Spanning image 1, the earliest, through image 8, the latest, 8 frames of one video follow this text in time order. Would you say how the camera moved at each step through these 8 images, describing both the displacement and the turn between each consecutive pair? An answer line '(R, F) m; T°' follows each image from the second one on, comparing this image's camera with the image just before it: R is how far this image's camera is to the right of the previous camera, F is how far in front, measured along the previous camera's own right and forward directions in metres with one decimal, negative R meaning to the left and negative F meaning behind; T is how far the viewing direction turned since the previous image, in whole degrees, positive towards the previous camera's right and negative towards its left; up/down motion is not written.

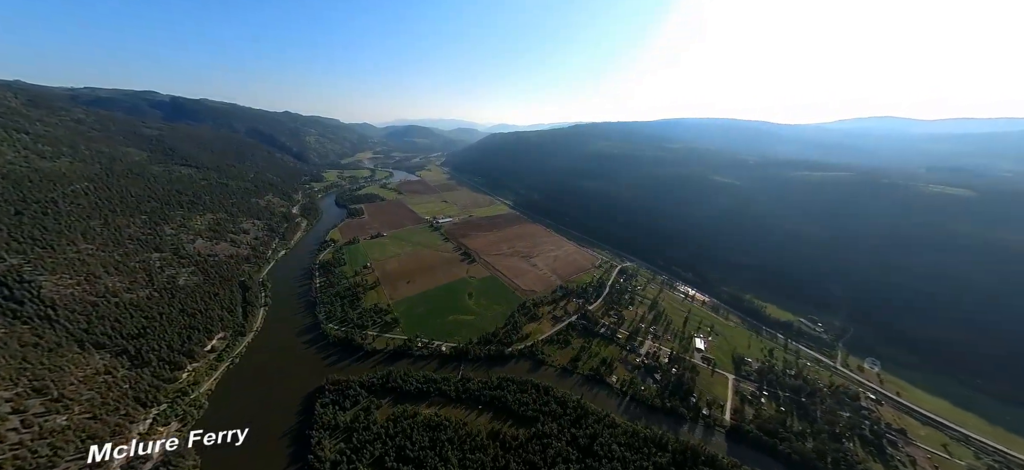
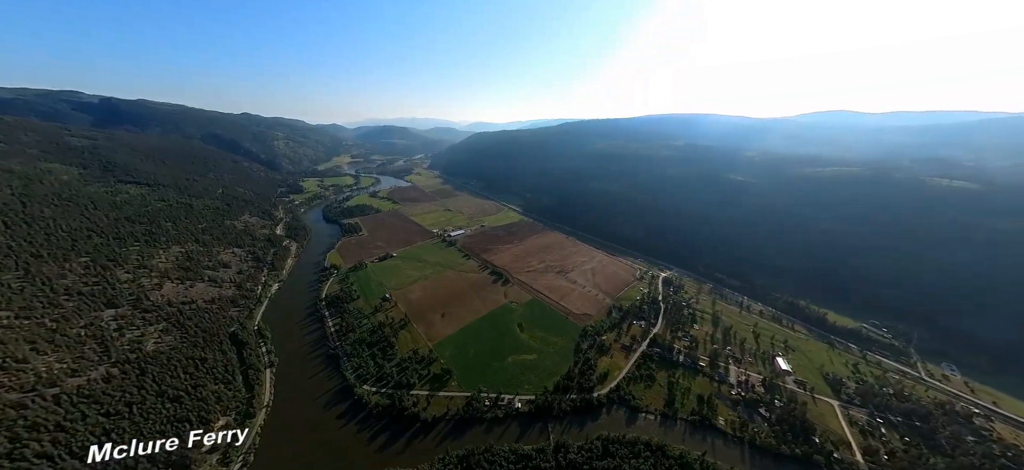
(-8.3, +5.3) m; +6°
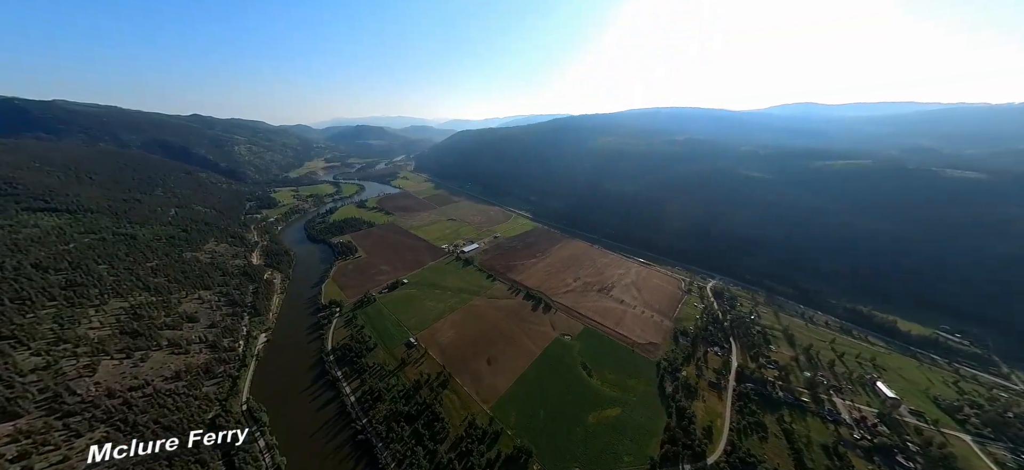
(-6.8, +6.0) m; +5°
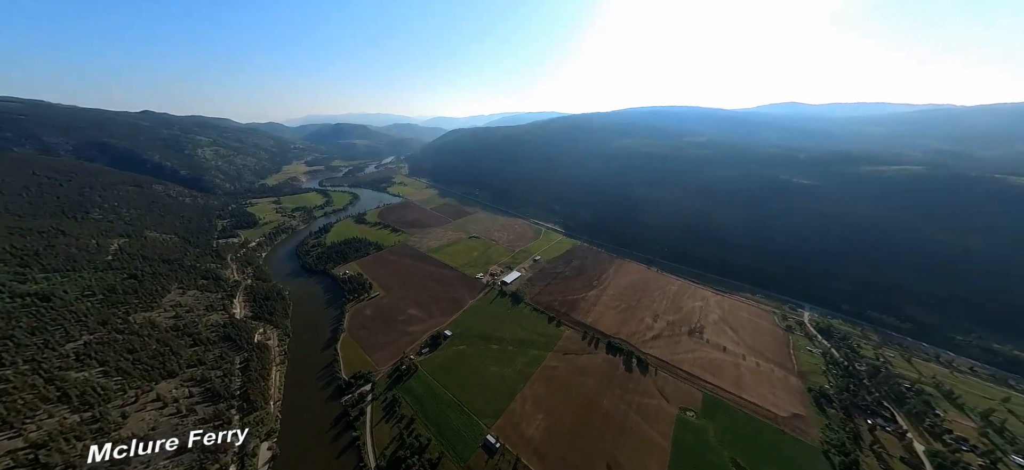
(-8.6, +8.2) m; +4°
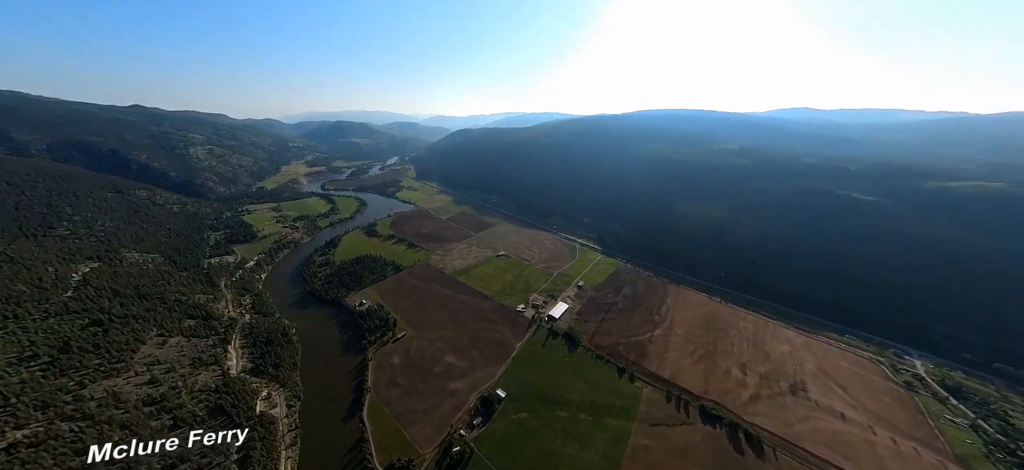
(-5.5, +5.6) m; +1°
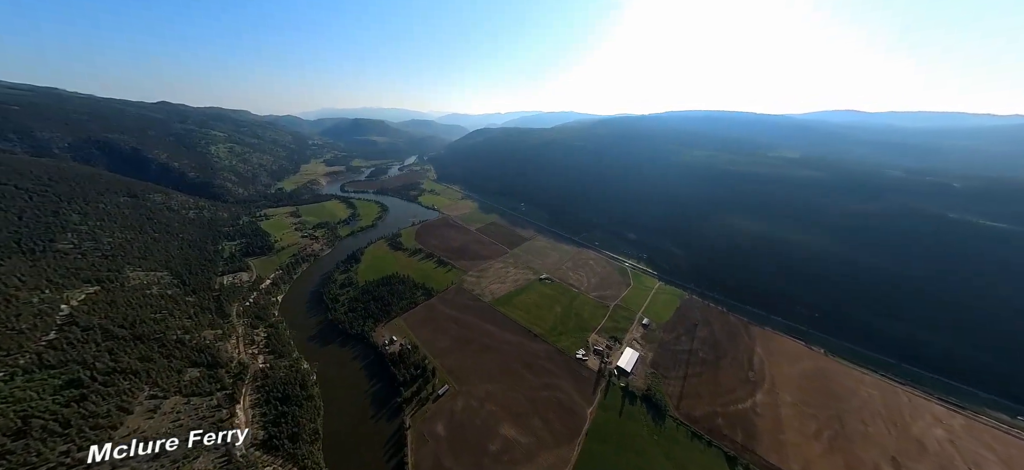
(-4.5, +5.3) m; -2°
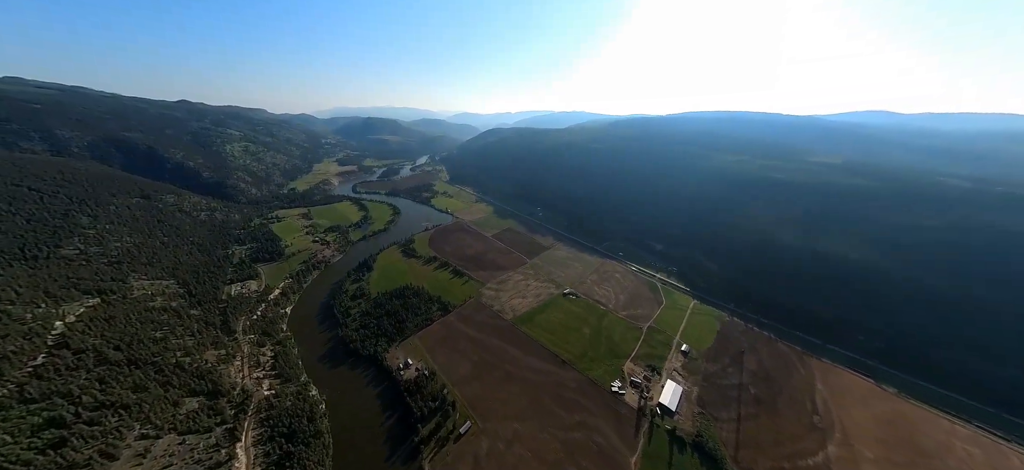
(-1.7, +2.6) m; -2°
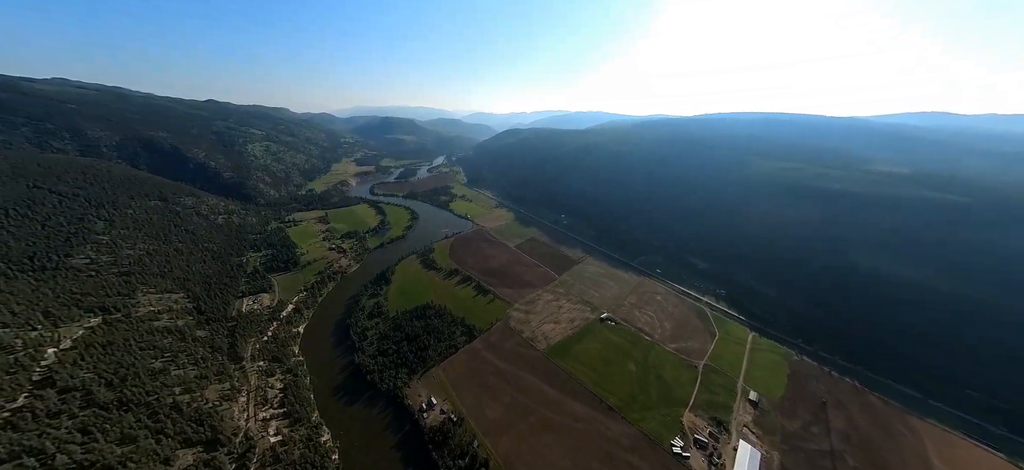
(-2.2, +3.4) m; -2°
